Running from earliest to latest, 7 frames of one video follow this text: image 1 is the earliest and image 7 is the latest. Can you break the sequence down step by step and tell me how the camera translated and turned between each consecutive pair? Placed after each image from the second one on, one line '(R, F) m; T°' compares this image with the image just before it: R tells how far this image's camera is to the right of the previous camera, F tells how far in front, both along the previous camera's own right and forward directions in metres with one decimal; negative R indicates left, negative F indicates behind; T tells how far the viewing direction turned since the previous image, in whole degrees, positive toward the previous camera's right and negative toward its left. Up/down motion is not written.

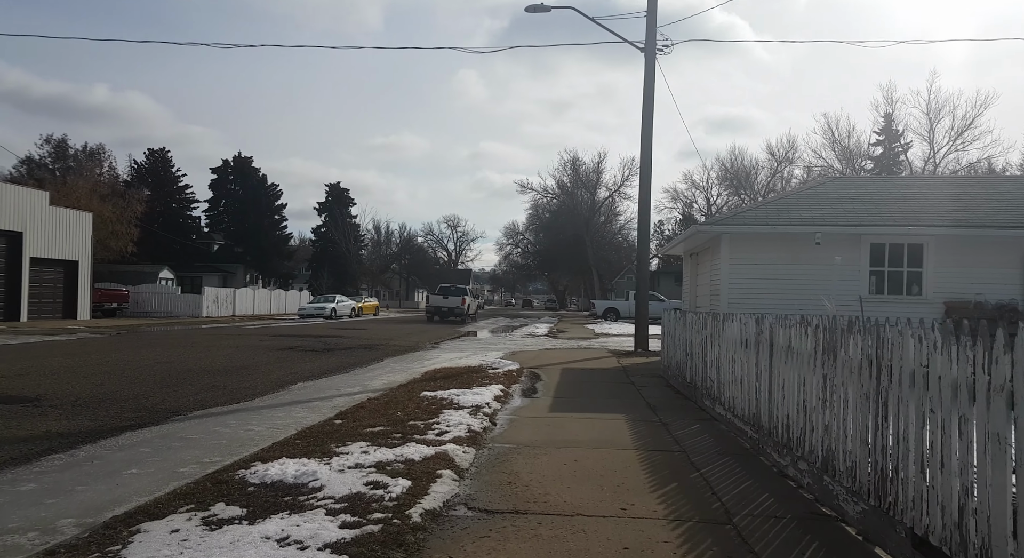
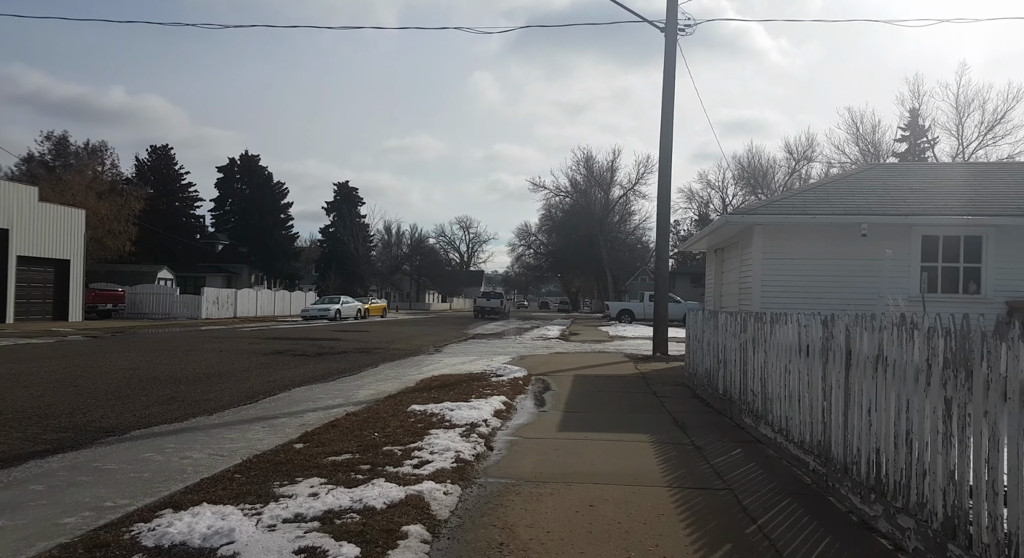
(+0.1, +1.6) m; -1°
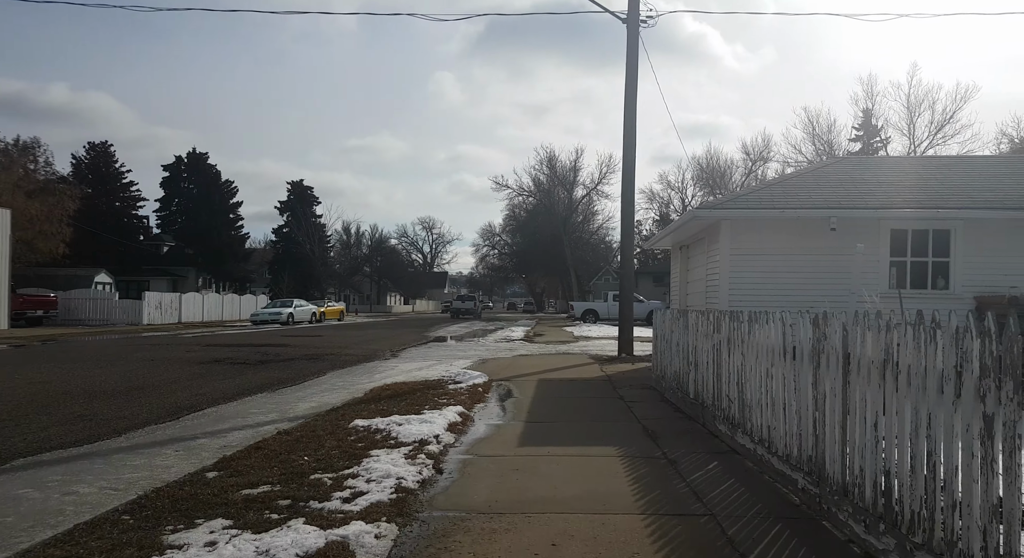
(+0.1, +0.9) m; +3°
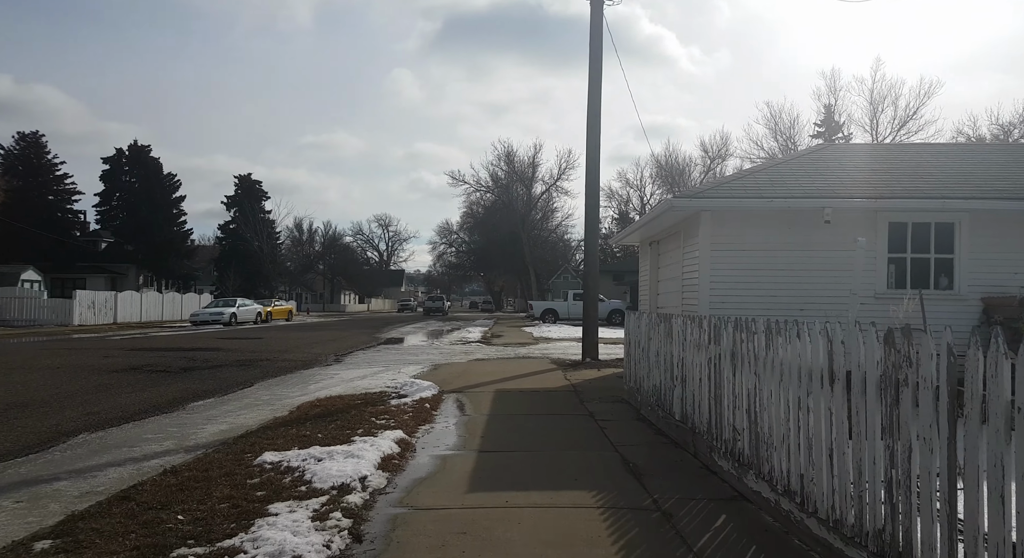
(+0.1, +1.6) m; +3°
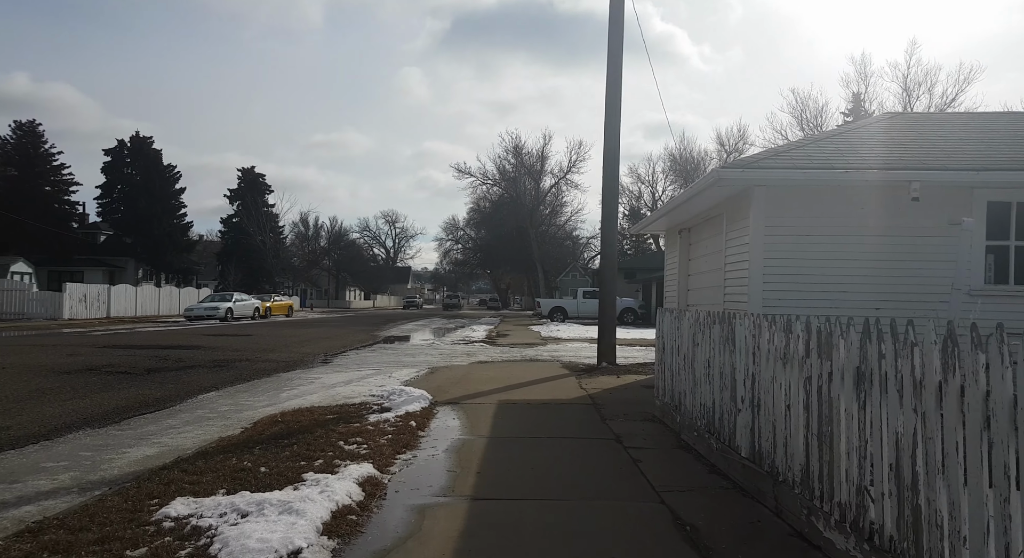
(0.0, +2.0) m; -1°
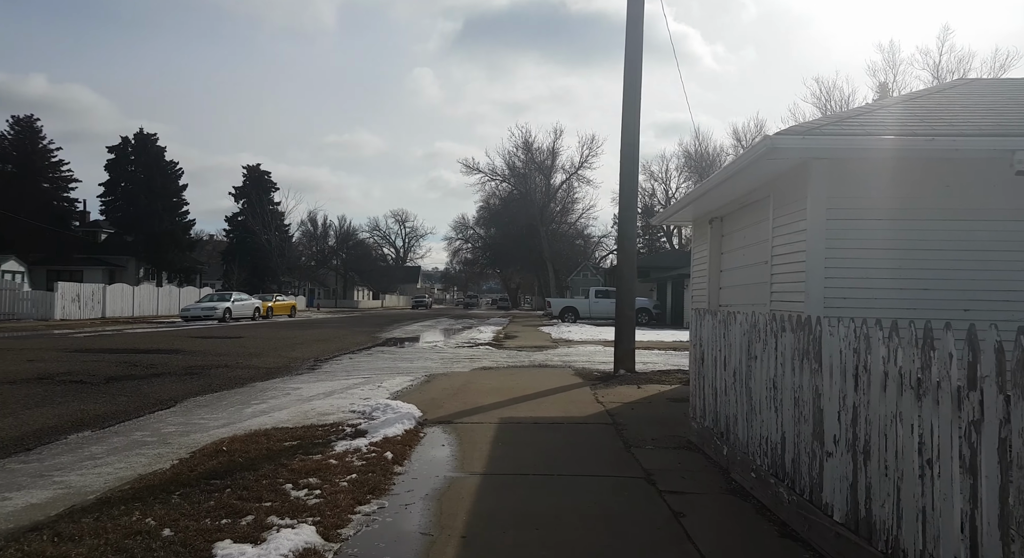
(+0.1, +1.7) m; -1°
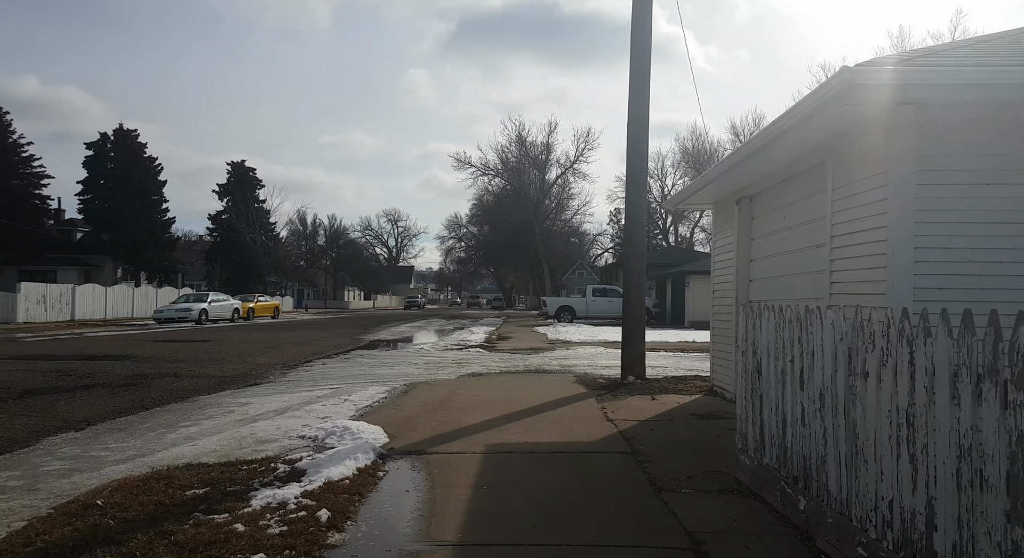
(0.0, +1.9) m; 0°
